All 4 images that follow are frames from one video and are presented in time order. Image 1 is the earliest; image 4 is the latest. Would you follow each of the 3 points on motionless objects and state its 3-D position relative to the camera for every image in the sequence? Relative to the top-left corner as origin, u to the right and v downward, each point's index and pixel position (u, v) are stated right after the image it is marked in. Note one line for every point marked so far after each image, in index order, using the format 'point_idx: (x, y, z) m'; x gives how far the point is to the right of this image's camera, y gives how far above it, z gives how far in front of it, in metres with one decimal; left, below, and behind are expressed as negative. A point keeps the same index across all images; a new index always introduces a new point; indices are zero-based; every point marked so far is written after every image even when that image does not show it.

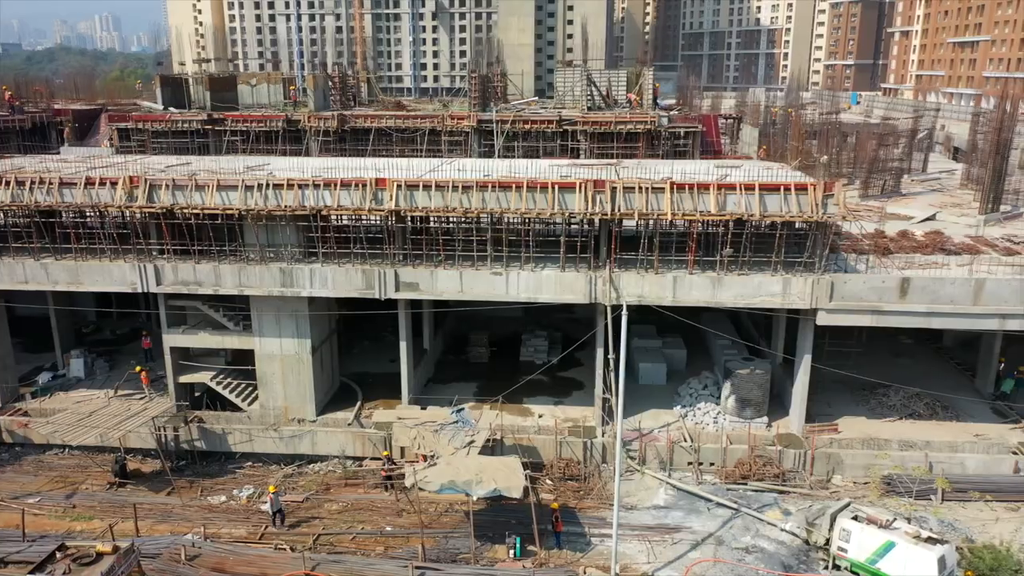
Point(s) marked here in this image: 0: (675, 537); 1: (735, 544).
0: (+3.0, -4.6, +19.8) m
1: (+4.0, -4.6, +19.4) m
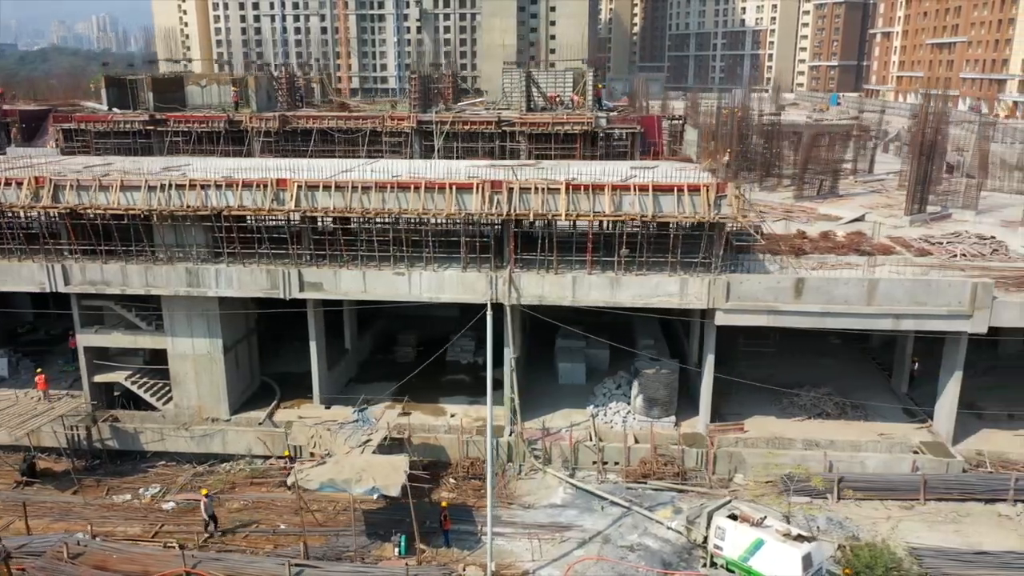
0: (+1.0, -4.6, +20.0) m
1: (+2.0, -4.6, +19.5) m
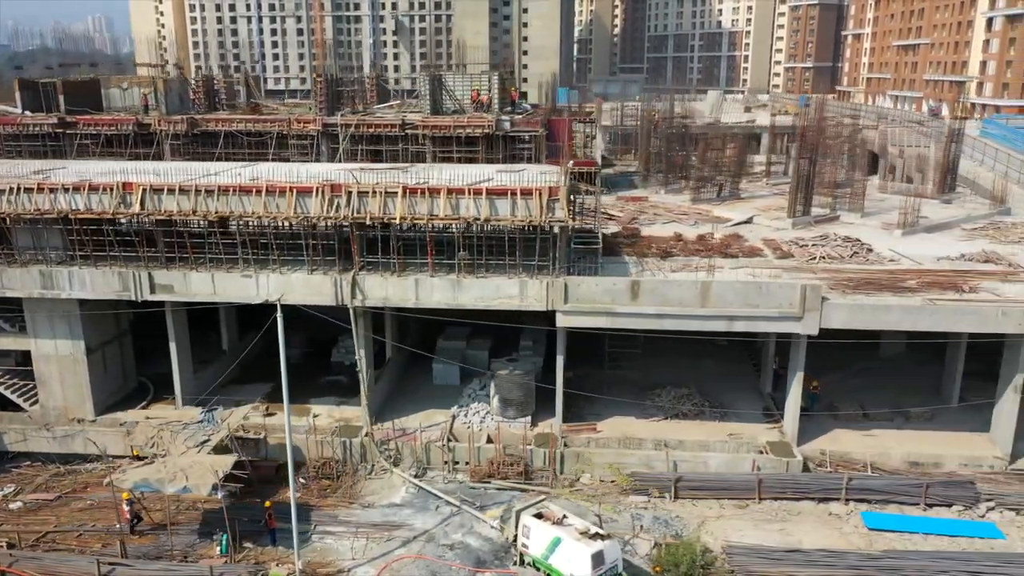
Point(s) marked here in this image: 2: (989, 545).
0: (-2.3, -4.7, +20.2) m
1: (-1.3, -4.7, +19.8) m
2: (+8.9, -4.8, +20.0) m
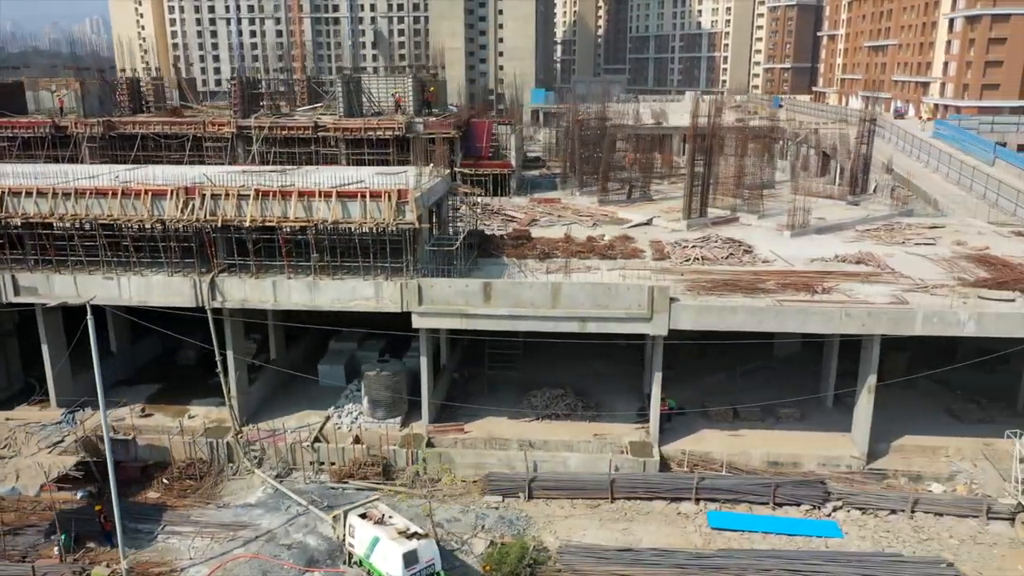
0: (-5.3, -4.7, +20.4) m
1: (-4.3, -4.7, +20.0) m
2: (+5.9, -4.8, +20.1) m
